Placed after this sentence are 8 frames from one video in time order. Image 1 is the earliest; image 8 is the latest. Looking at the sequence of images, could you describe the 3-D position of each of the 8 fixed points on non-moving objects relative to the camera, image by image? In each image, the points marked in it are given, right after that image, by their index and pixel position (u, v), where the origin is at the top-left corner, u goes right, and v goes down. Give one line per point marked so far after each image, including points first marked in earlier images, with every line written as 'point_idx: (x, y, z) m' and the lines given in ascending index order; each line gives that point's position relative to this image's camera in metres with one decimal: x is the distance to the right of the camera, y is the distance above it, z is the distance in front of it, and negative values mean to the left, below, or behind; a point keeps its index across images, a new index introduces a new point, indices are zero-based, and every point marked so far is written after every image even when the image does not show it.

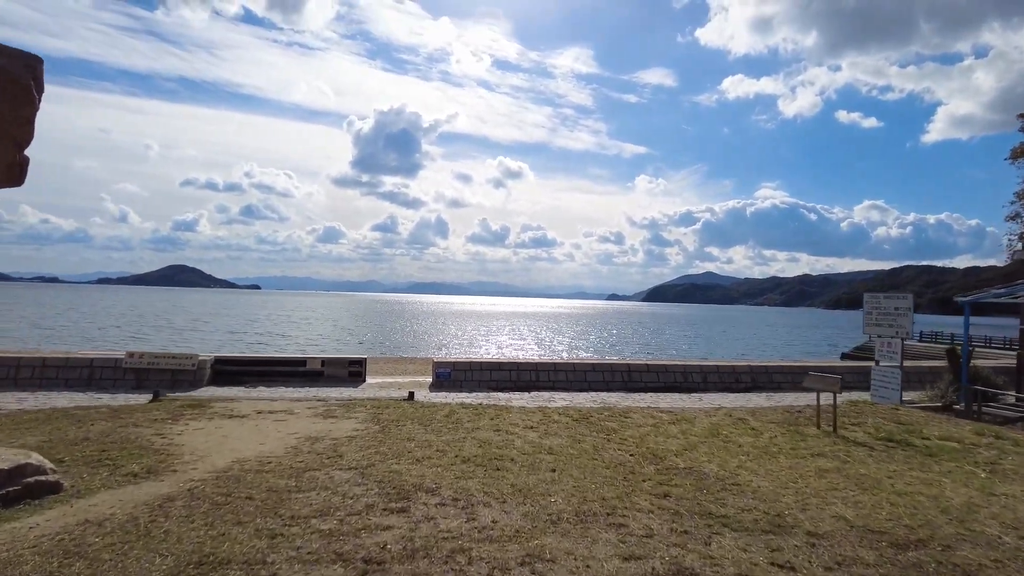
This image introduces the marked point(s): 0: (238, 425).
0: (-2.8, -1.4, +6.4) m
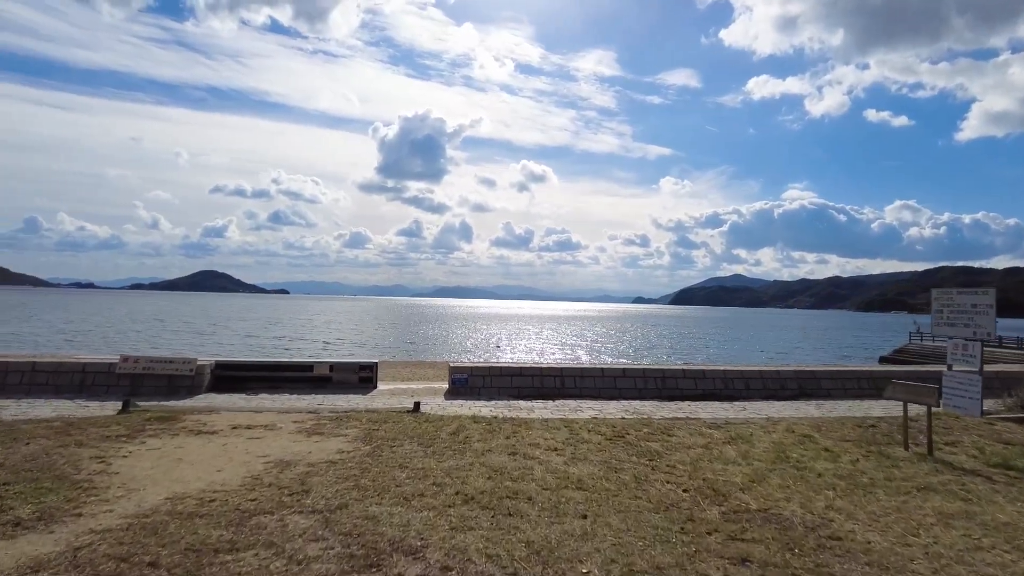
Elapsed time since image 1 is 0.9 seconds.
0: (-2.6, -1.3, +5.3) m
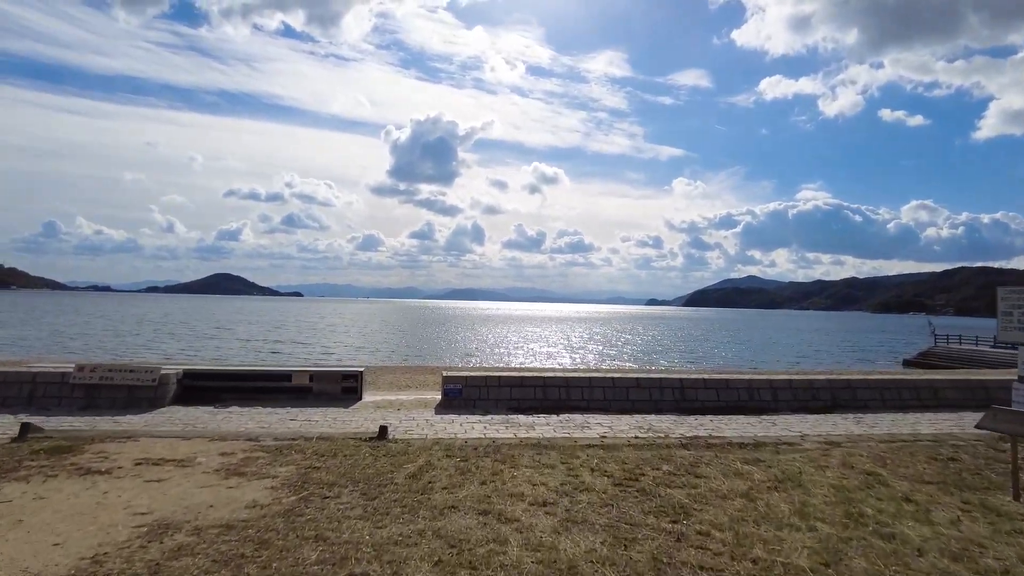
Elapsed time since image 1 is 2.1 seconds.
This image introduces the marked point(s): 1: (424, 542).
0: (-2.8, -1.3, +4.0) m
1: (-0.5, -1.3, +3.2) m
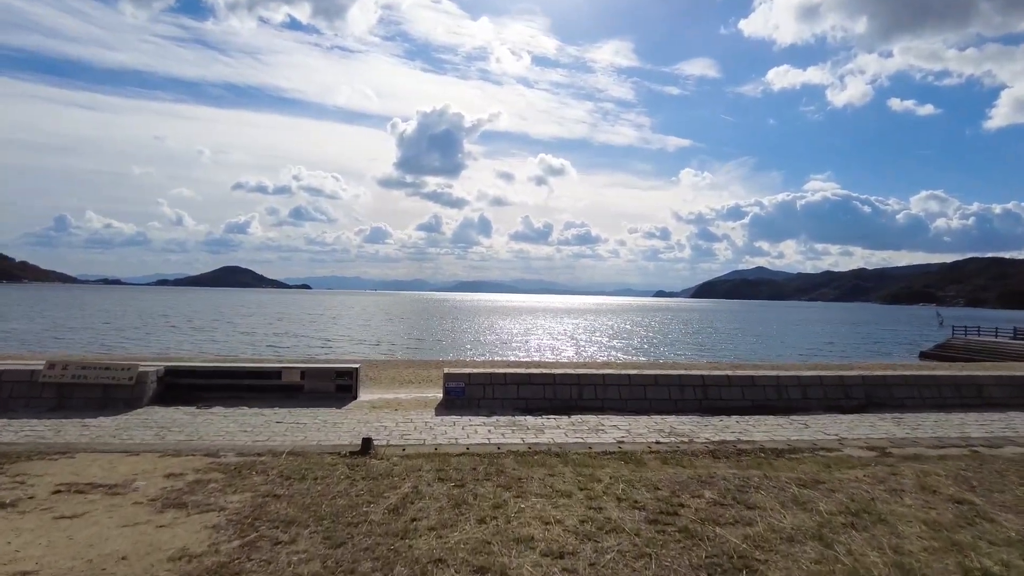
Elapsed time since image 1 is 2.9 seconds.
0: (-2.7, -1.2, +3.1) m
1: (-0.4, -1.2, +2.2) m
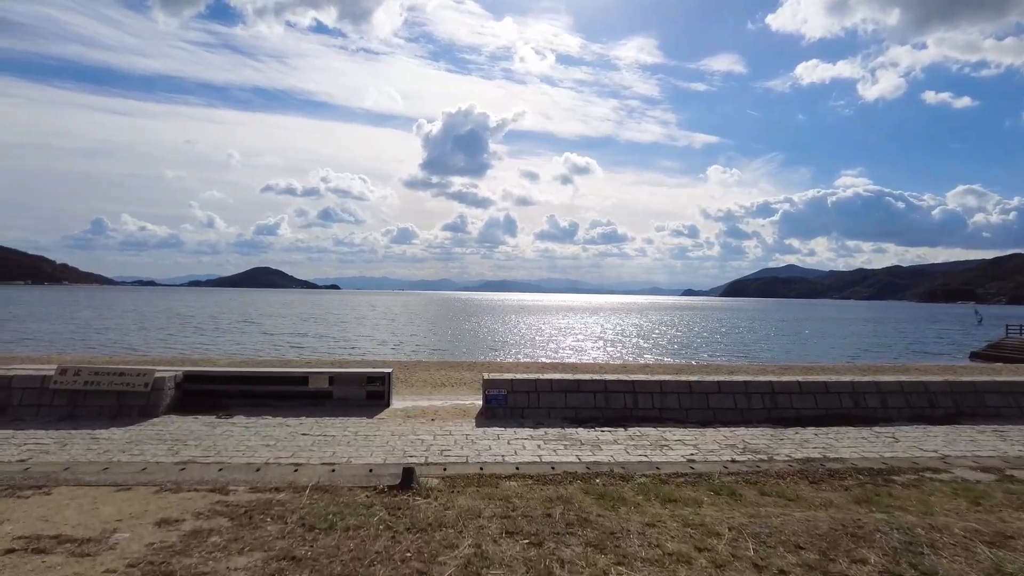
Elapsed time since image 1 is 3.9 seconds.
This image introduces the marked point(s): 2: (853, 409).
0: (-2.3, -1.2, +2.2) m
1: (-0.1, -1.2, +1.2) m
2: (+5.6, -2.0, +10.4) m
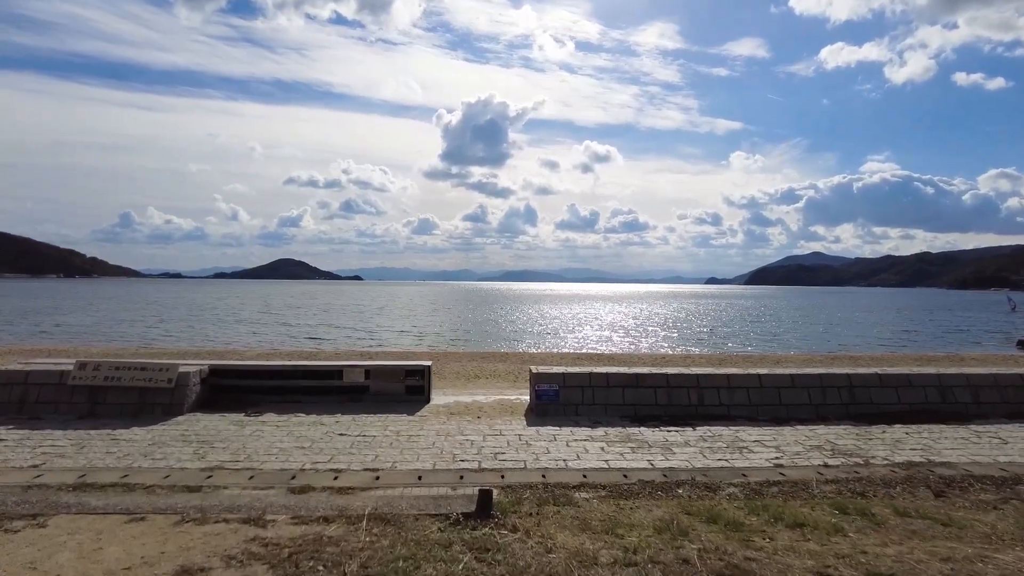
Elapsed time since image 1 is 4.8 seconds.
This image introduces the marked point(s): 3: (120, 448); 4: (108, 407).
0: (-1.8, -1.1, +1.4) m
1: (+0.4, -1.1, +0.4) m
2: (+6.4, -1.7, +9.4) m
3: (-4.4, -1.8, +7.0) m
4: (-5.4, -1.6, +8.5) m
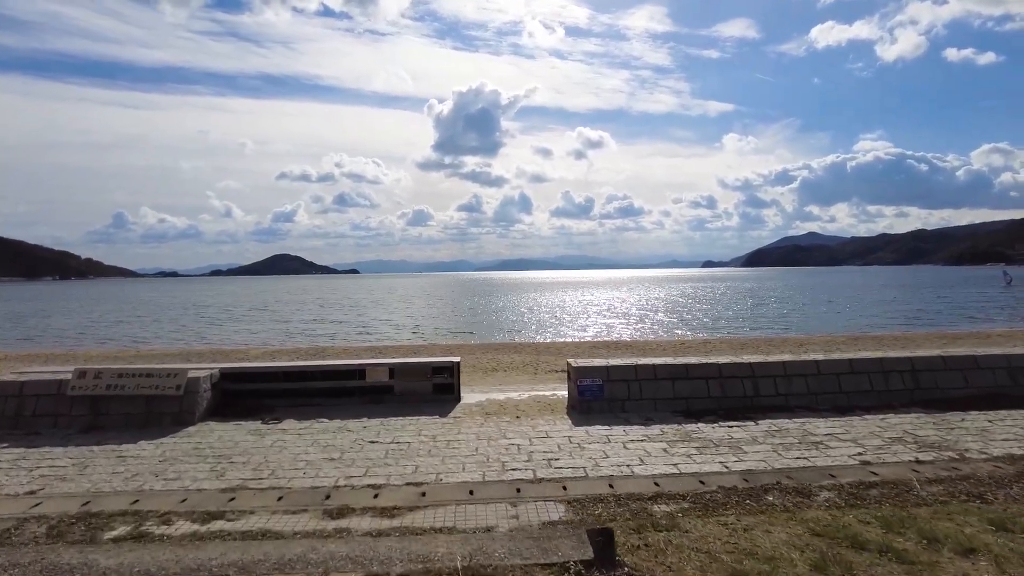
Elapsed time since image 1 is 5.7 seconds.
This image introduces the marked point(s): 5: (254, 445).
0: (-1.3, -1.1, +0.6) m
1: (+0.9, -1.0, -0.4) m
2: (+6.9, -1.4, +8.7) m
3: (-3.8, -1.8, +6.3) m
4: (-4.9, -1.6, +7.7) m
5: (-2.8, -1.7, +6.9) m
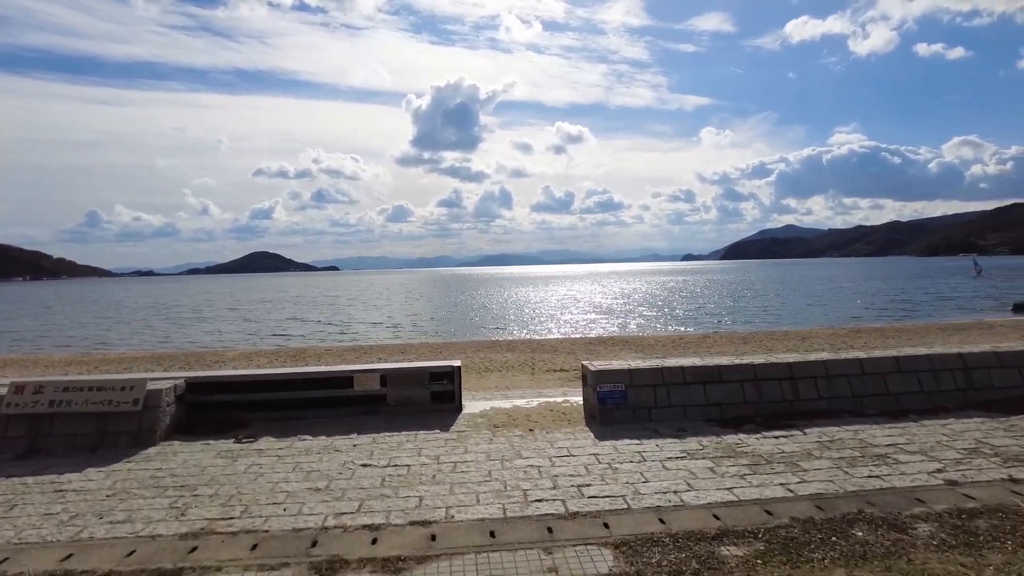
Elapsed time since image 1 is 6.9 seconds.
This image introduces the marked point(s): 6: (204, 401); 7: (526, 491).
0: (-0.9, -1.1, -0.4) m
1: (+1.3, -1.0, -1.4) m
2: (+7.0, -1.2, +7.9) m
3: (-3.6, -1.8, +5.2) m
4: (-4.7, -1.6, +6.6) m
5: (-2.6, -1.7, +5.8) m
6: (-3.6, -1.3, +7.4) m
7: (+0.1, -1.7, +5.2) m
